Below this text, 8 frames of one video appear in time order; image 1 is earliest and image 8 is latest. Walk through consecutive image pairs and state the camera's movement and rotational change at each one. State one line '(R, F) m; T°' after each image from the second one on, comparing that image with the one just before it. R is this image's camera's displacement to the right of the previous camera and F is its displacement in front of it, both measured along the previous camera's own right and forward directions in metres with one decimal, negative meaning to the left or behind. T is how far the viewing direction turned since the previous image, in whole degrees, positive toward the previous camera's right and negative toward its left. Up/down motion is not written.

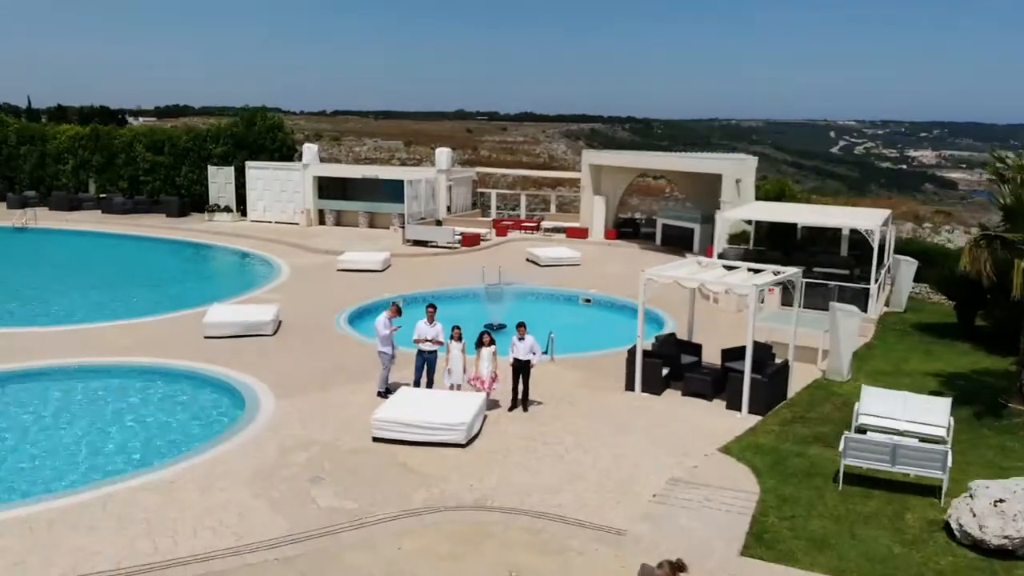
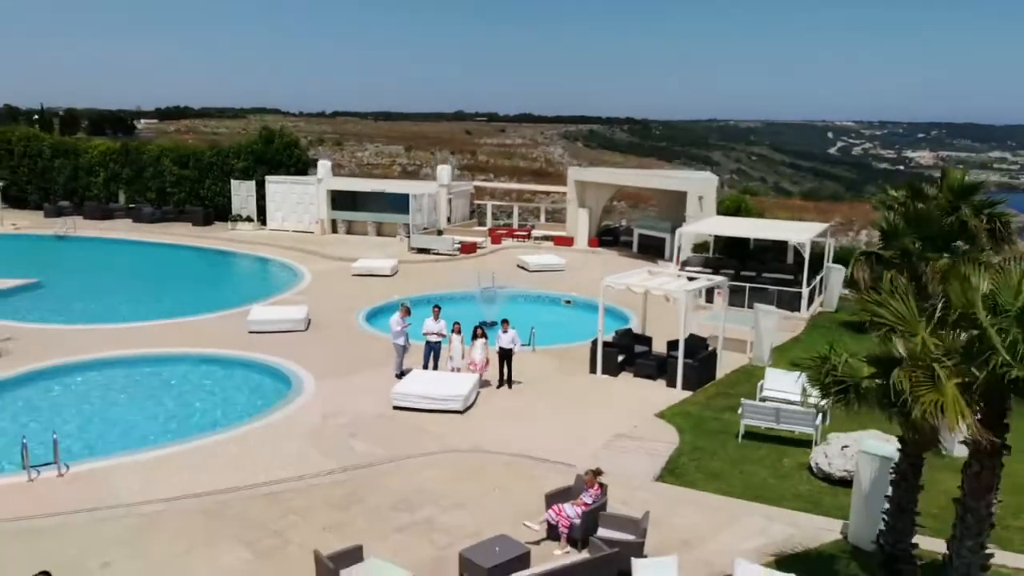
(+0.1, -2.6) m; 0°
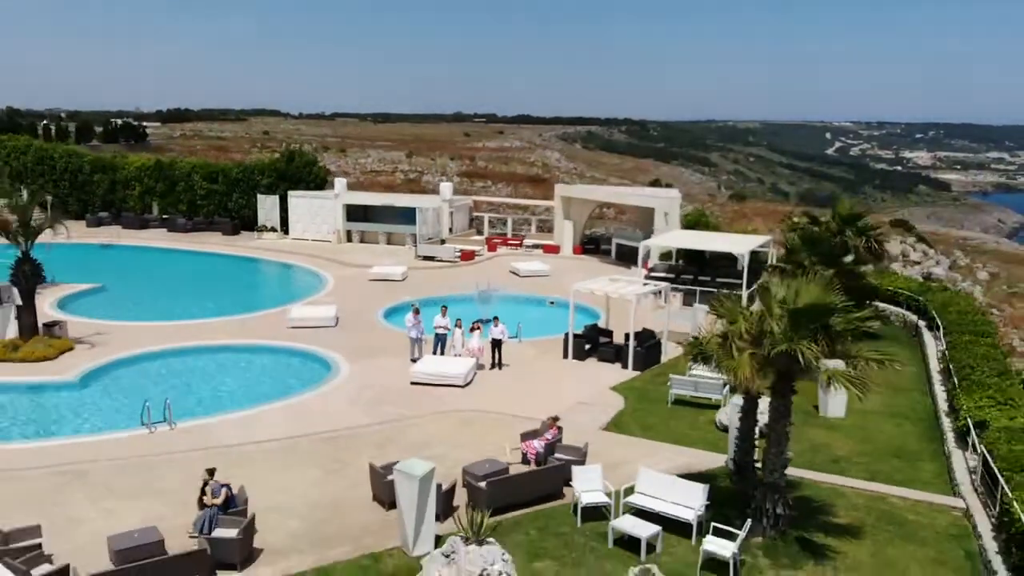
(+0.1, -3.5) m; 0°
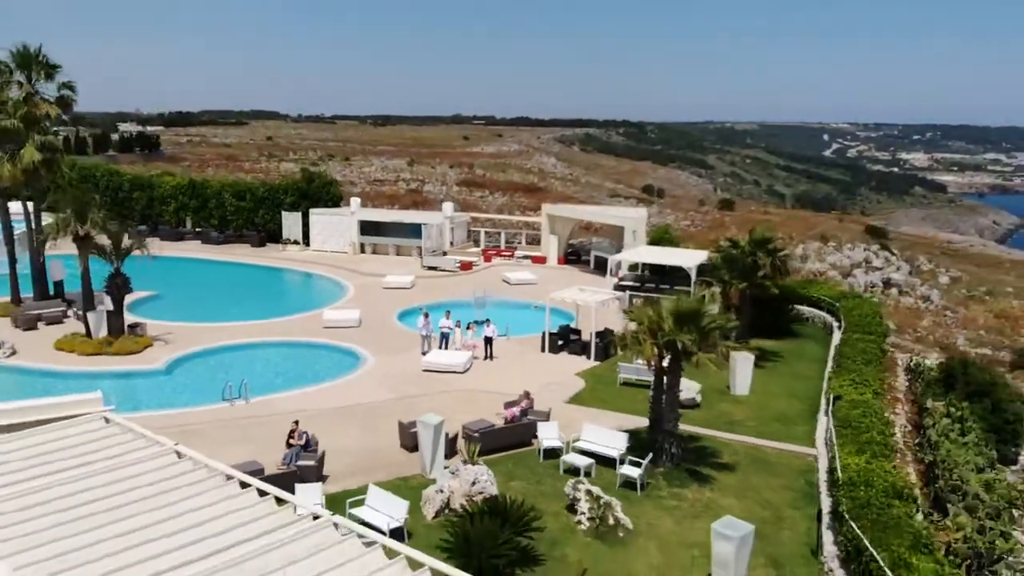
(+0.2, -4.4) m; 0°
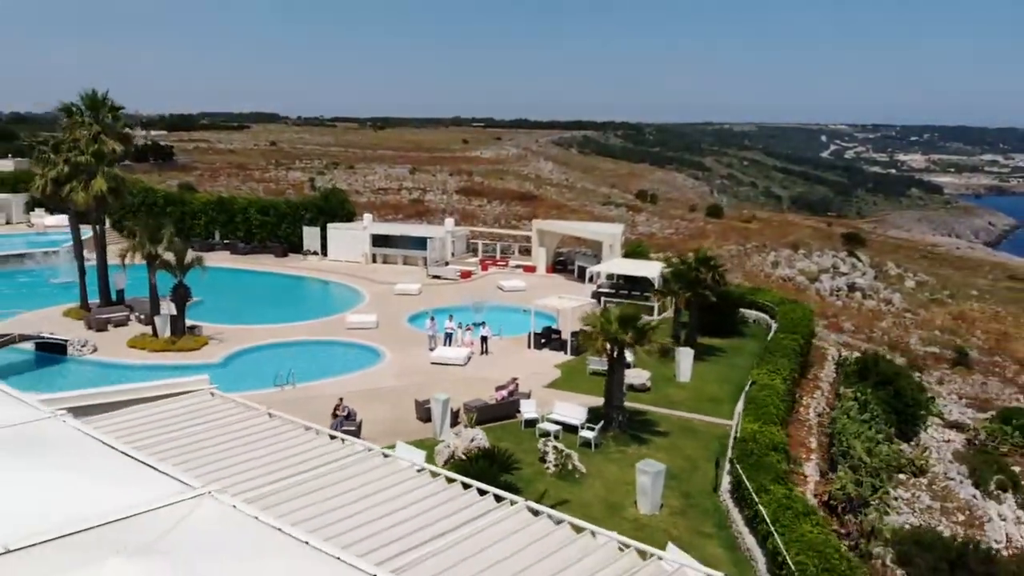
(+0.2, -4.6) m; 0°
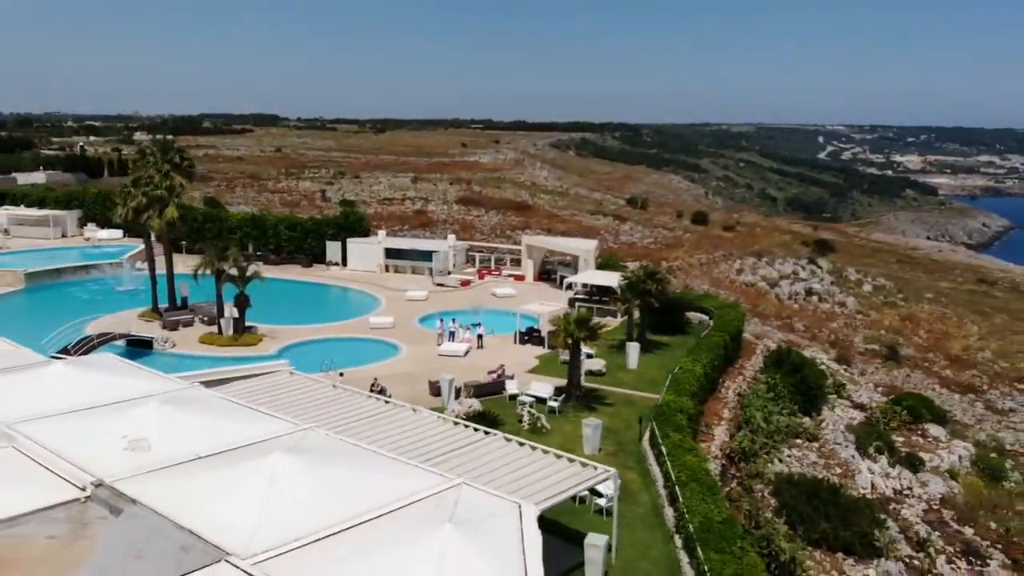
(+0.3, -6.8) m; 0°
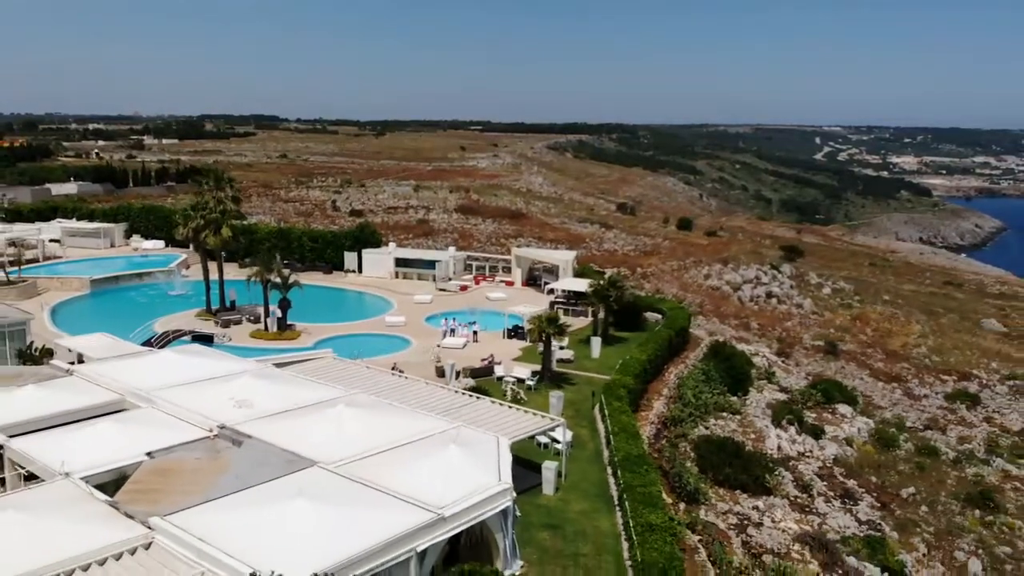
(+0.4, -7.9) m; 0°
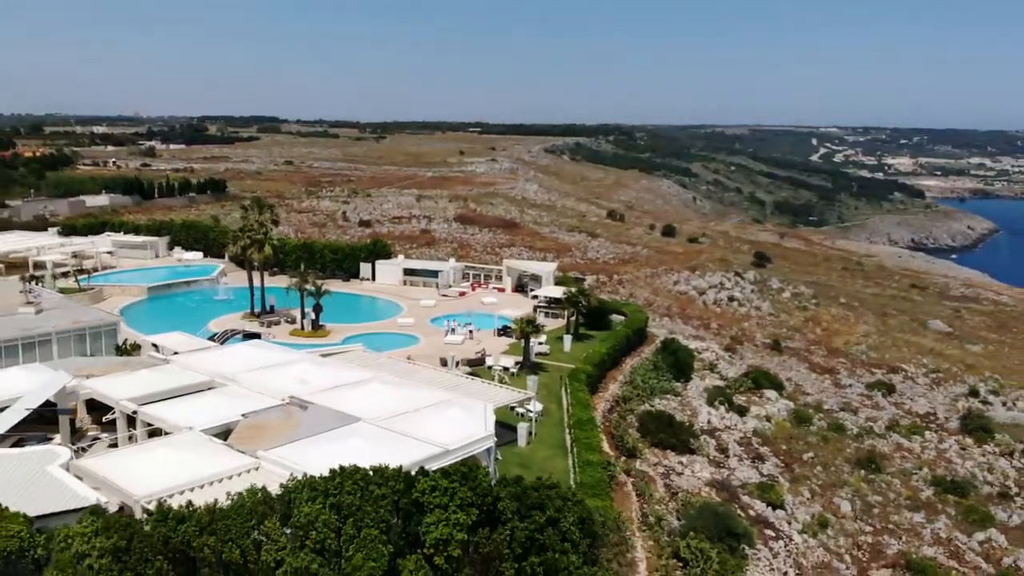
(+0.5, -9.6) m; 0°
